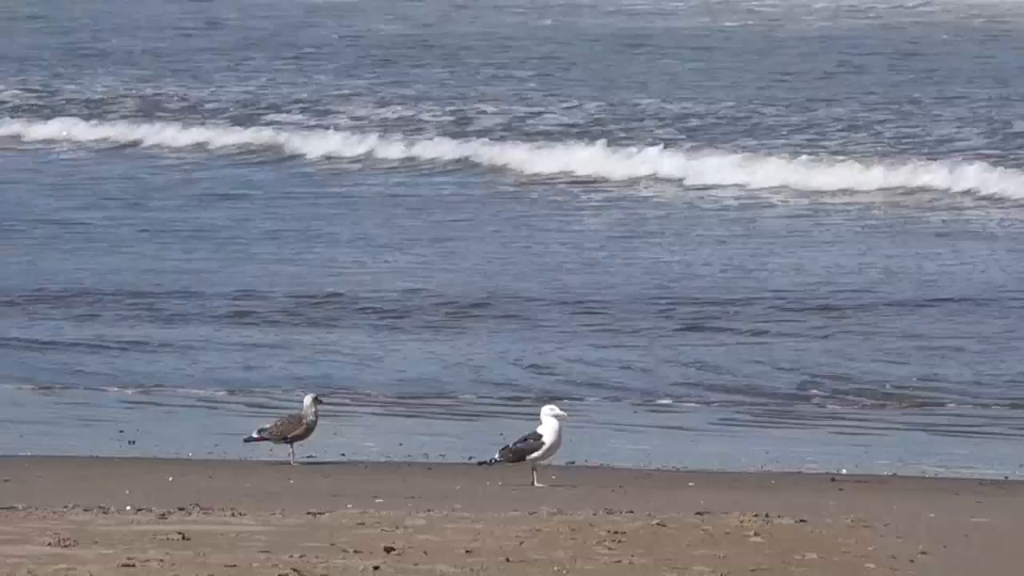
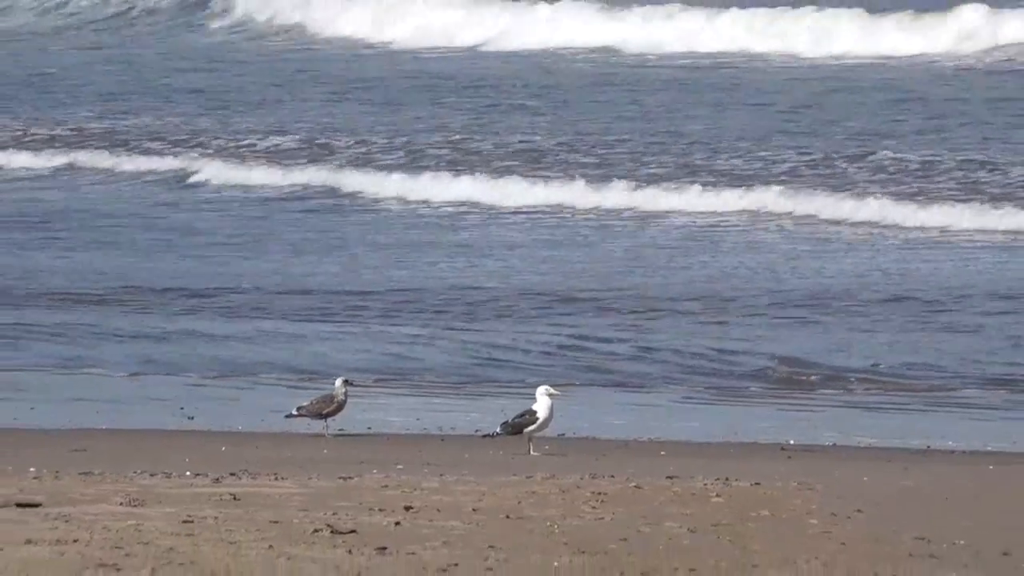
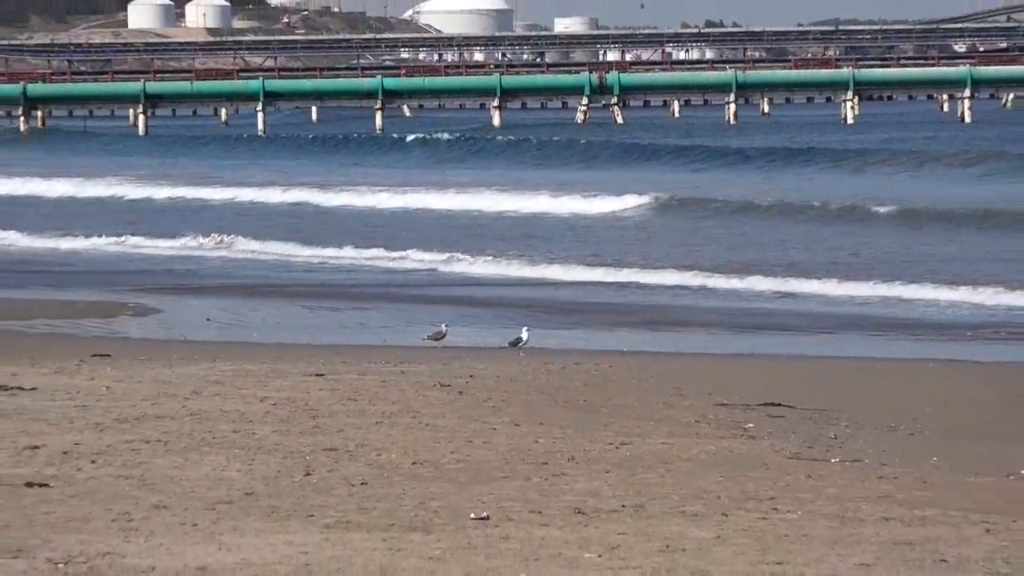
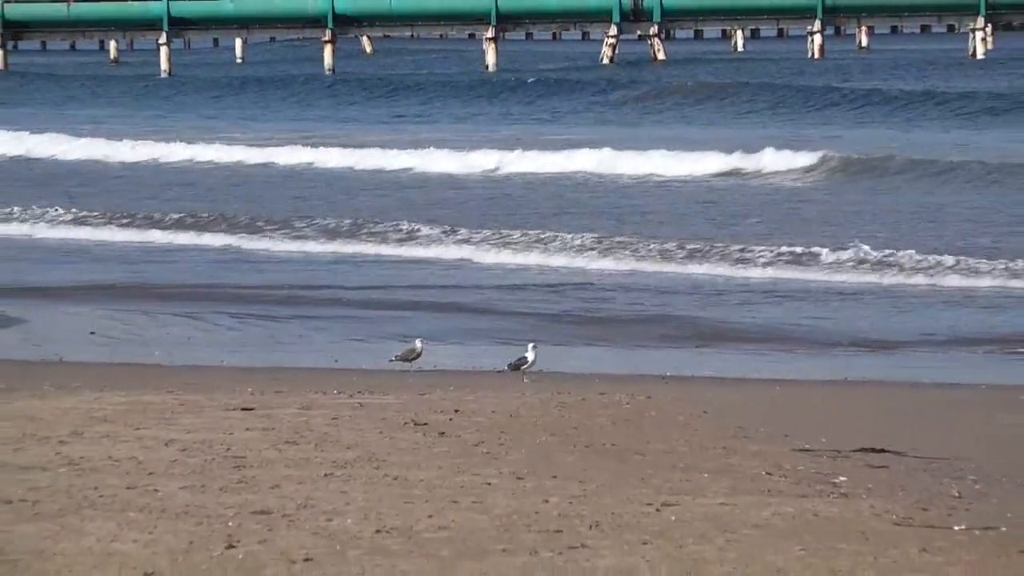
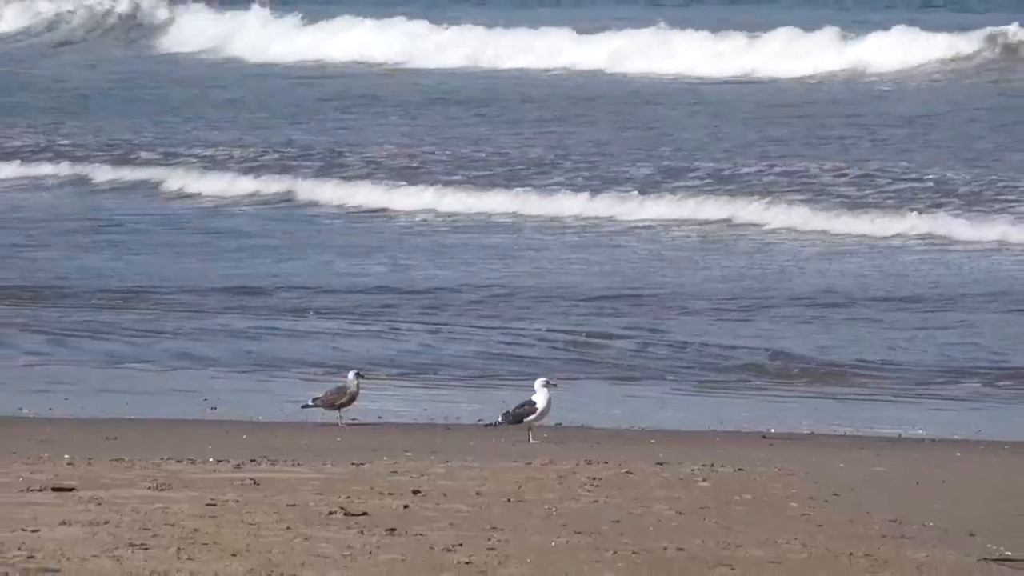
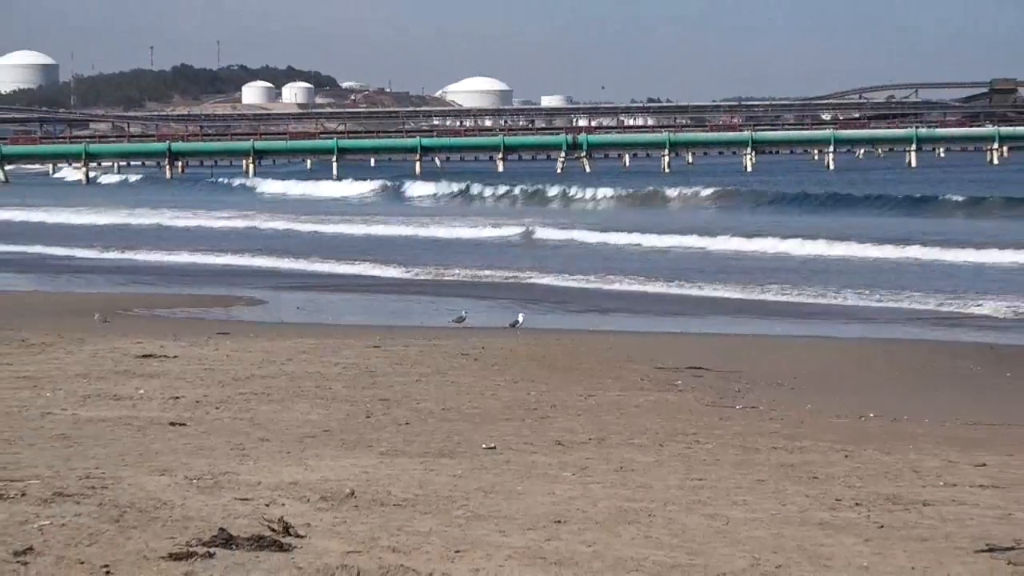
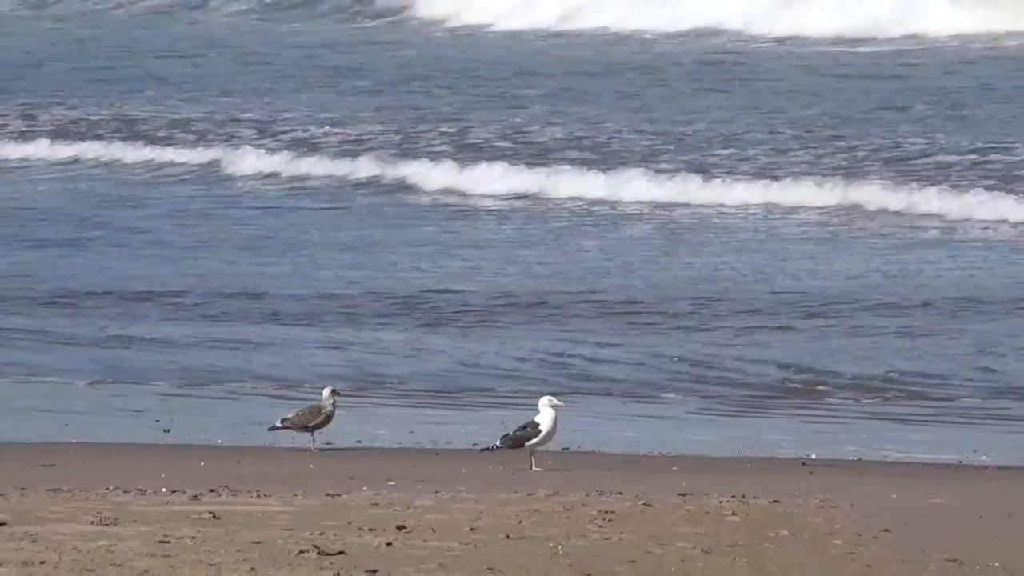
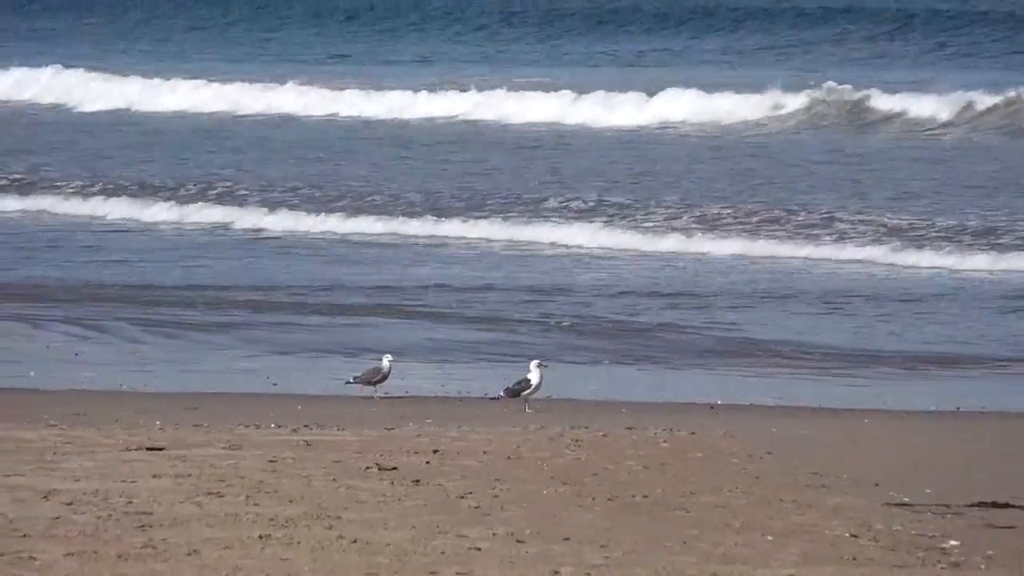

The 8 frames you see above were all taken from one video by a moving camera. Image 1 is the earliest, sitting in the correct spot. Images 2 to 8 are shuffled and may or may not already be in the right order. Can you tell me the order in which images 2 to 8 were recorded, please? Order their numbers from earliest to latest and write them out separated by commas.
7, 2, 5, 8, 4, 3, 6
